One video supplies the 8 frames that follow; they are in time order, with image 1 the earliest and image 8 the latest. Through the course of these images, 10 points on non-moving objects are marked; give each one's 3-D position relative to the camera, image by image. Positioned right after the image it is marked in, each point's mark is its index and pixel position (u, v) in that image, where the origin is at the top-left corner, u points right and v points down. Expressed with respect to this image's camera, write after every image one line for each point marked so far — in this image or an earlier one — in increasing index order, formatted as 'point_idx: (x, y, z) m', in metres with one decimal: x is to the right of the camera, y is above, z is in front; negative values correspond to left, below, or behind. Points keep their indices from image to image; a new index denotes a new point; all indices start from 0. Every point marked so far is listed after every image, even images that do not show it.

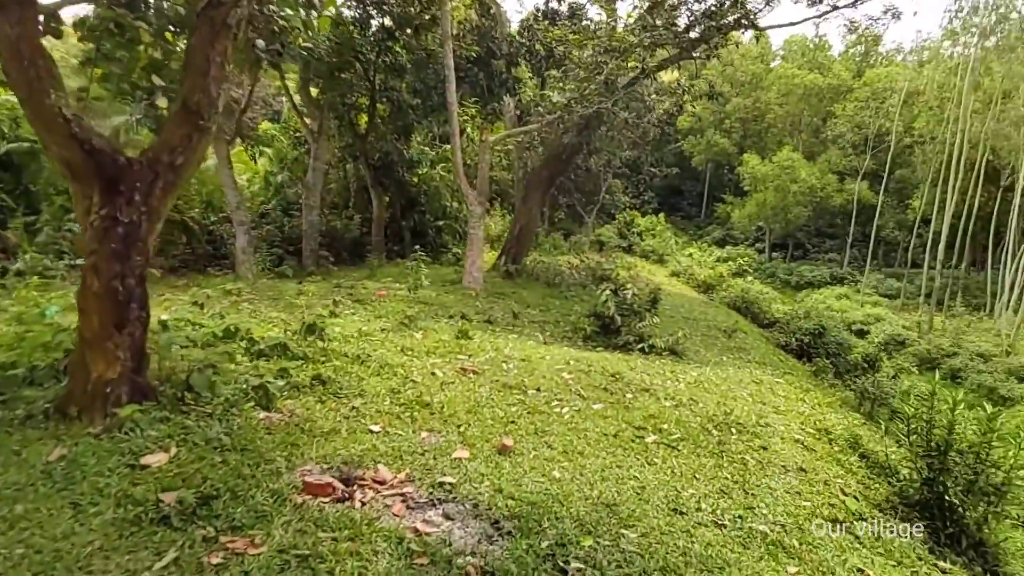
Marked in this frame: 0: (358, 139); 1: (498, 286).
0: (-2.8, +2.7, +12.4) m
1: (-0.2, 0.0, +10.0) m
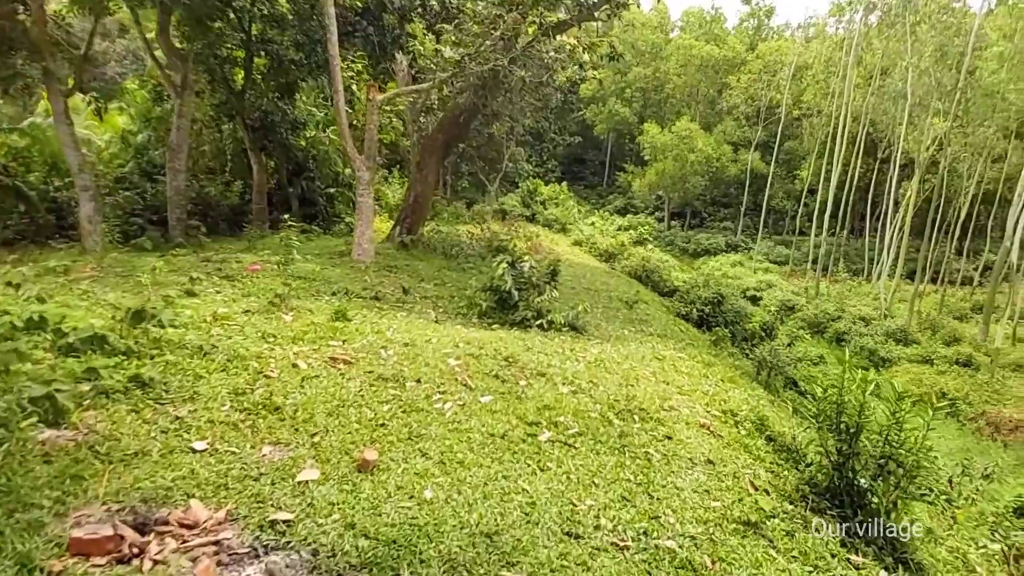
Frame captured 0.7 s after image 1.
0: (-4.6, +3.1, +11.2) m
1: (-1.7, +0.4, +9.3) m
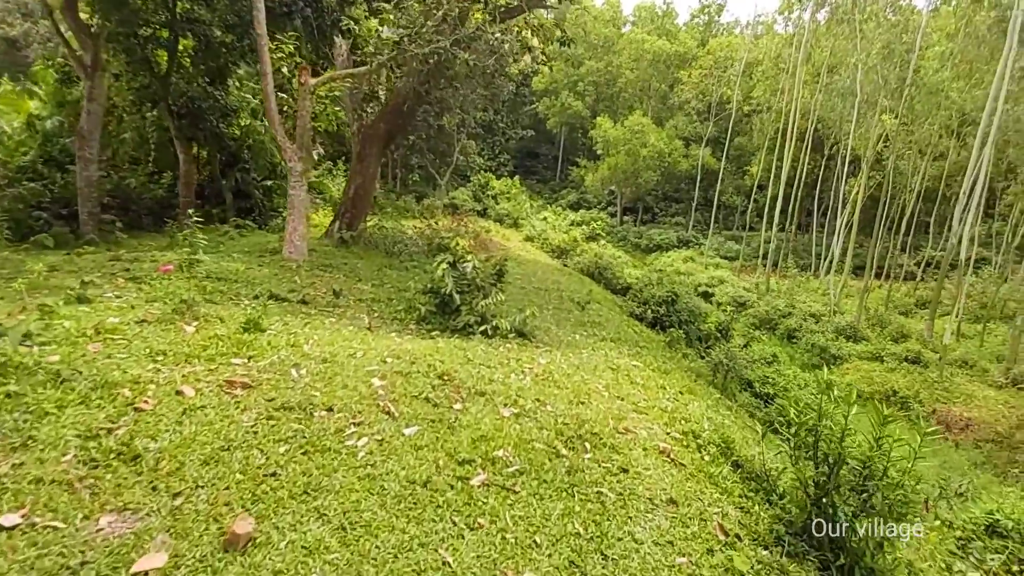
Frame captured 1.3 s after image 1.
0: (-5.4, +3.2, +10.3) m
1: (-2.4, +0.4, +8.7) m
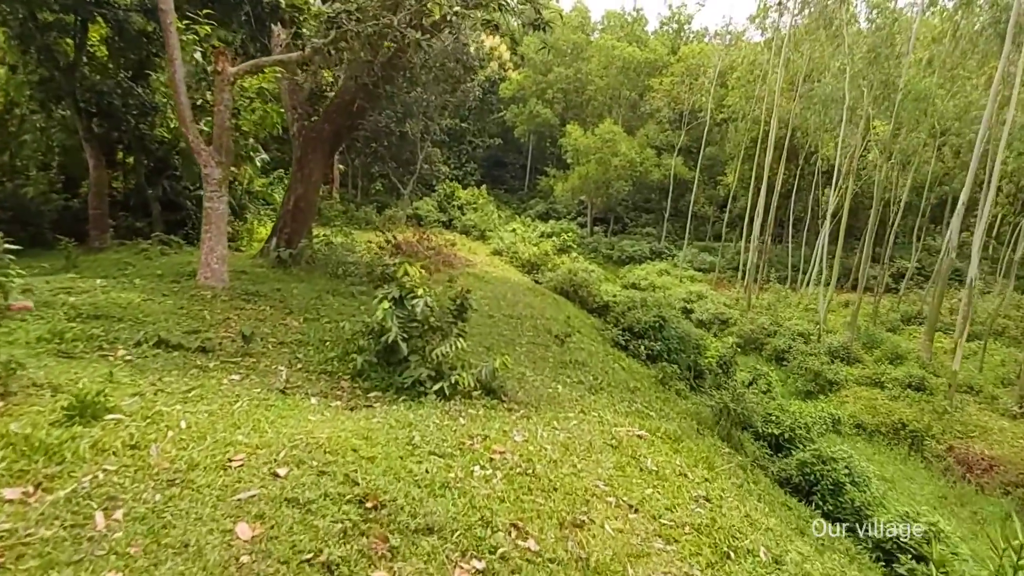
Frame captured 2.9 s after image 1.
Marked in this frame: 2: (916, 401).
0: (-5.9, +2.8, +8.8) m
1: (-2.7, +0.1, +7.3) m
2: (+6.2, -1.7, +10.5) m
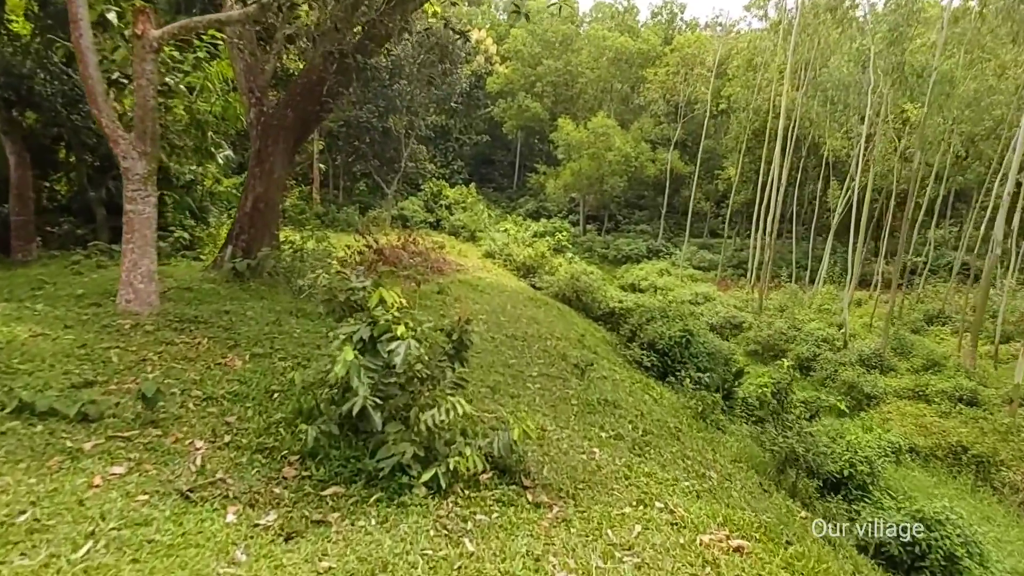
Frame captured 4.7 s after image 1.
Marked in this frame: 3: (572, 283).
0: (-5.9, +2.6, +7.4) m
1: (-2.7, -0.1, +5.9) m
2: (+6.3, -1.8, +9.3) m
3: (+1.0, +0.1, +11.8) m
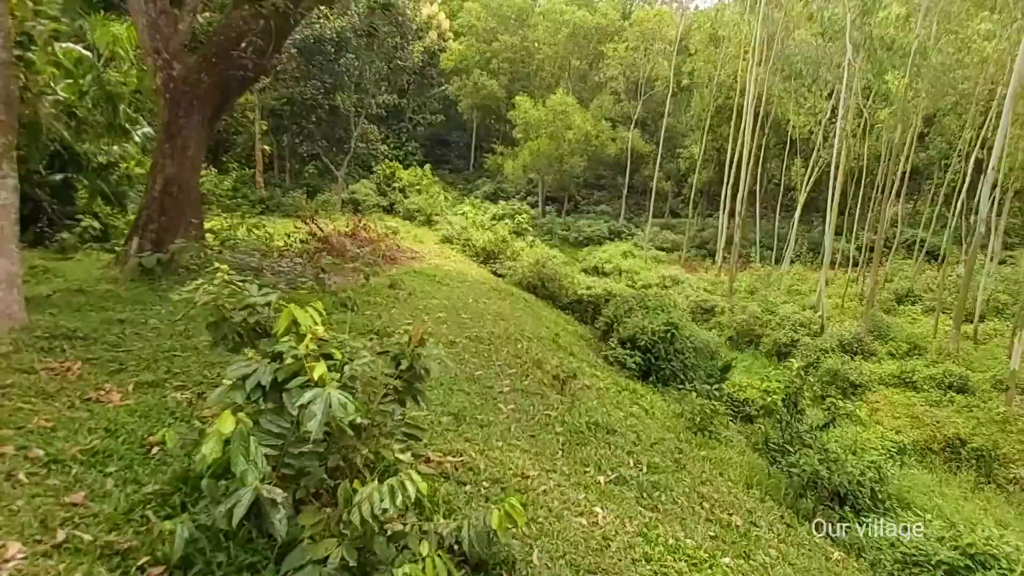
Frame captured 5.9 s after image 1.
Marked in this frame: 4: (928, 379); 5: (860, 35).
0: (-6.3, +2.5, +6.0) m
1: (-2.9, -0.1, +4.8) m
2: (+5.8, -1.5, +8.8) m
3: (+0.4, +0.3, +10.9) m
4: (+5.9, -1.3, +9.6) m
5: (+8.0, +5.9, +15.7) m
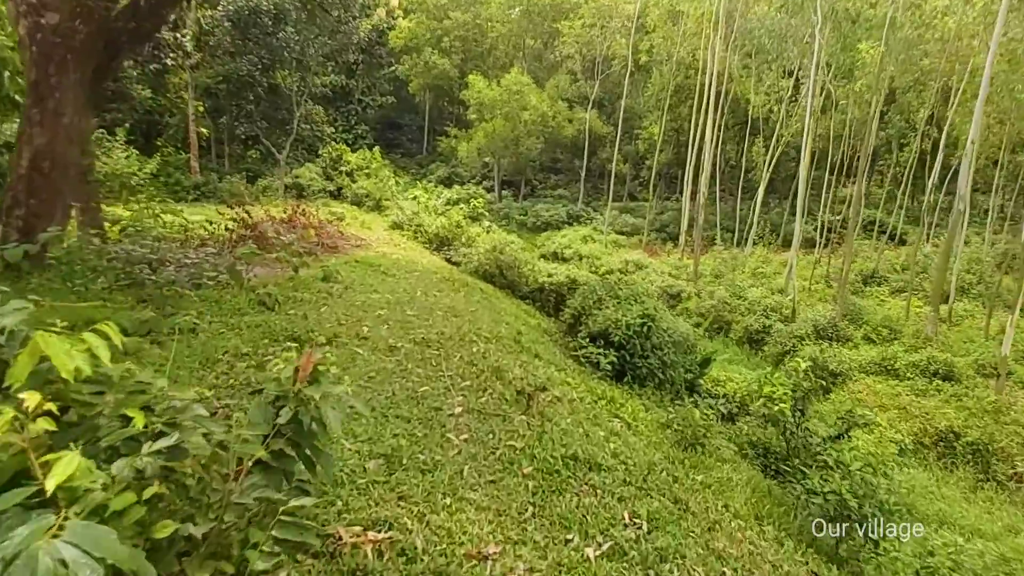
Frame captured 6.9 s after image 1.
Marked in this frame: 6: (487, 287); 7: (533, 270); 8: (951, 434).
0: (-6.7, +2.4, +4.6) m
1: (-3.2, -0.1, +3.7) m
2: (+5.3, -1.3, +8.2) m
3: (-0.3, +0.5, +9.9) m
4: (+5.3, -1.0, +9.1) m
5: (+6.9, +6.3, +15.1) m
6: (-0.3, 0.0, +9.4) m
7: (+0.3, +0.3, +10.1) m
8: (+4.7, -1.5, +7.2) m
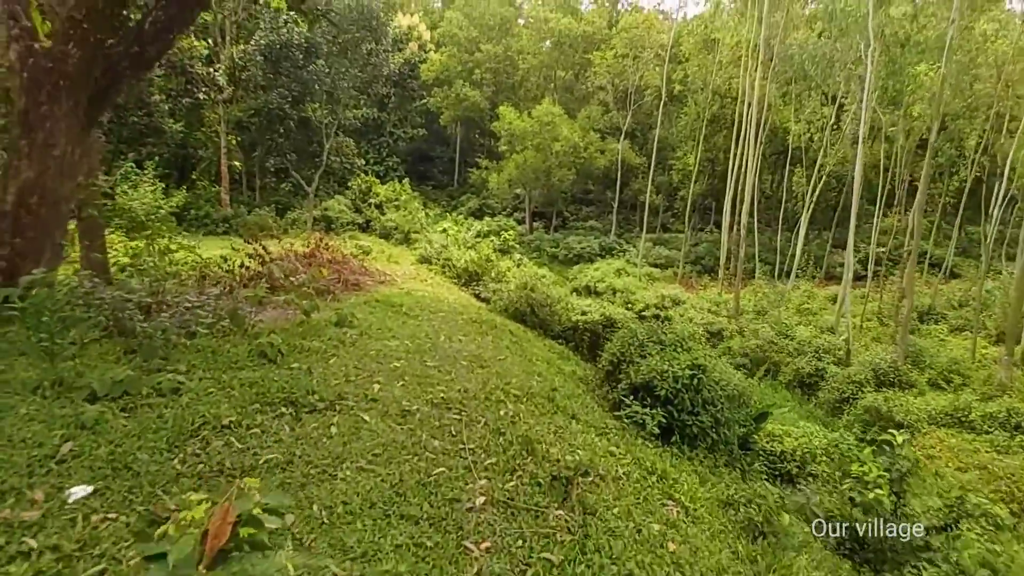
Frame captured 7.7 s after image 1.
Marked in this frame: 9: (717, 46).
0: (-6.5, +2.1, +4.4) m
1: (-3.1, -0.4, +3.2) m
2: (+5.6, -1.8, +7.3) m
3: (+0.2, -0.1, +9.3) m
4: (+5.7, -1.6, +8.2) m
5: (+7.6, +5.5, +14.4) m
6: (+0.1, -0.5, +8.8) m
7: (+0.8, -0.3, +9.5) m
8: (+5.0, -2.0, +6.3) m
9: (+6.0, +7.1, +20.0) m
